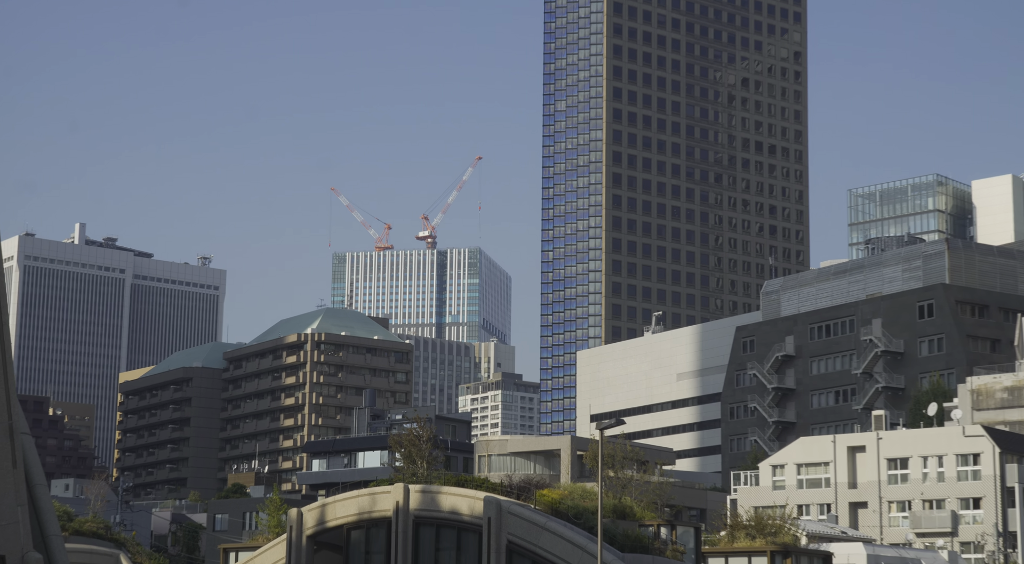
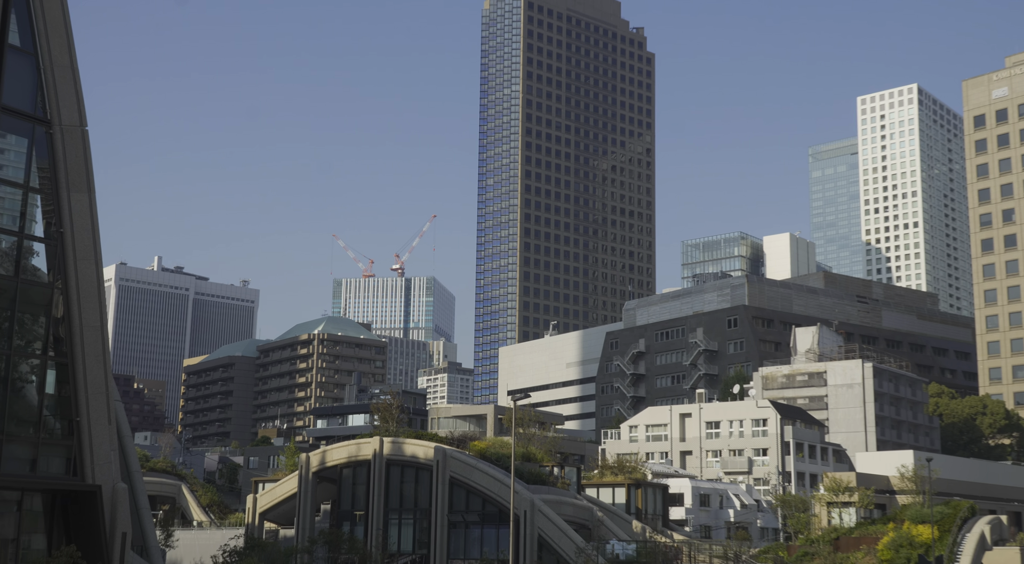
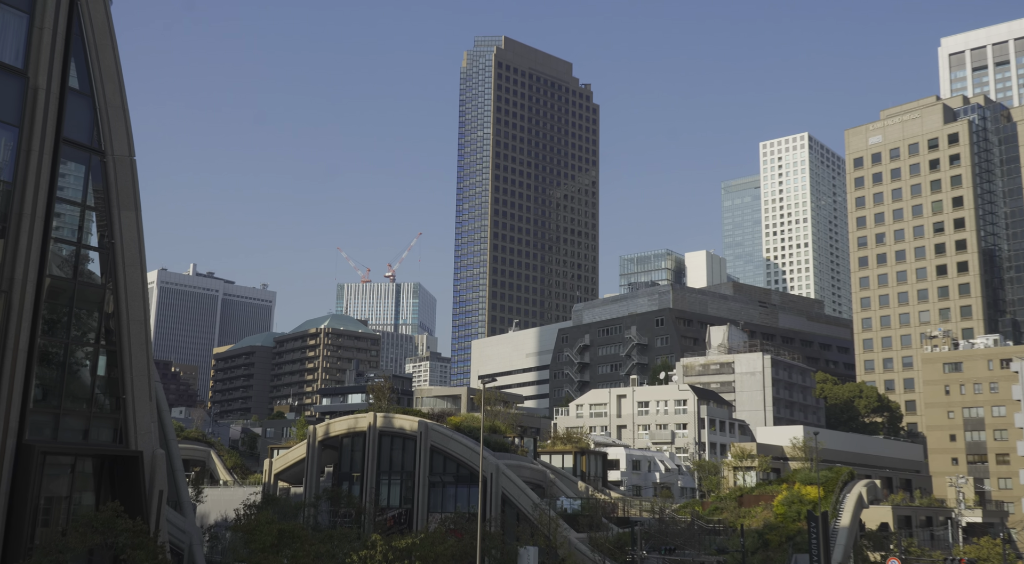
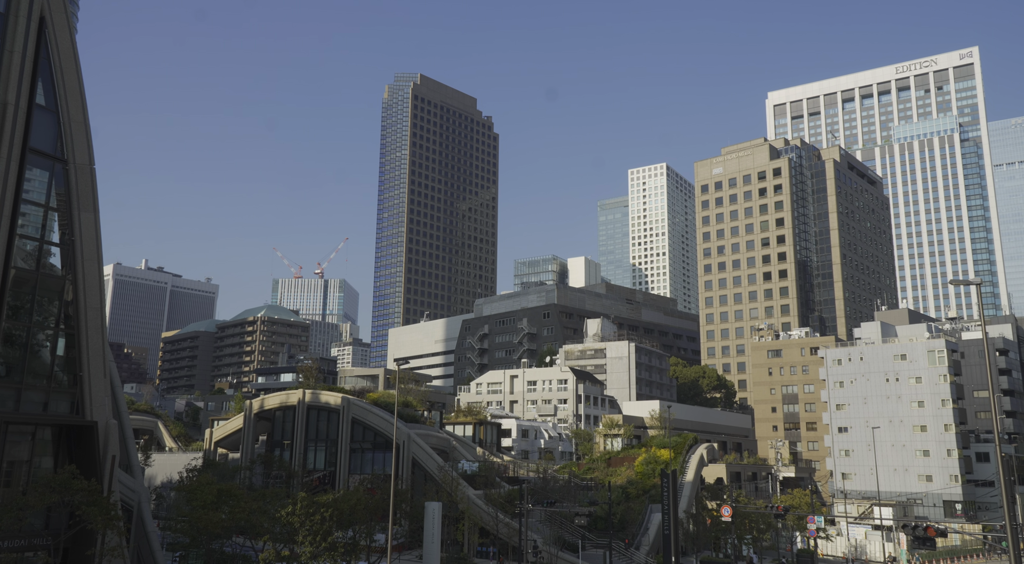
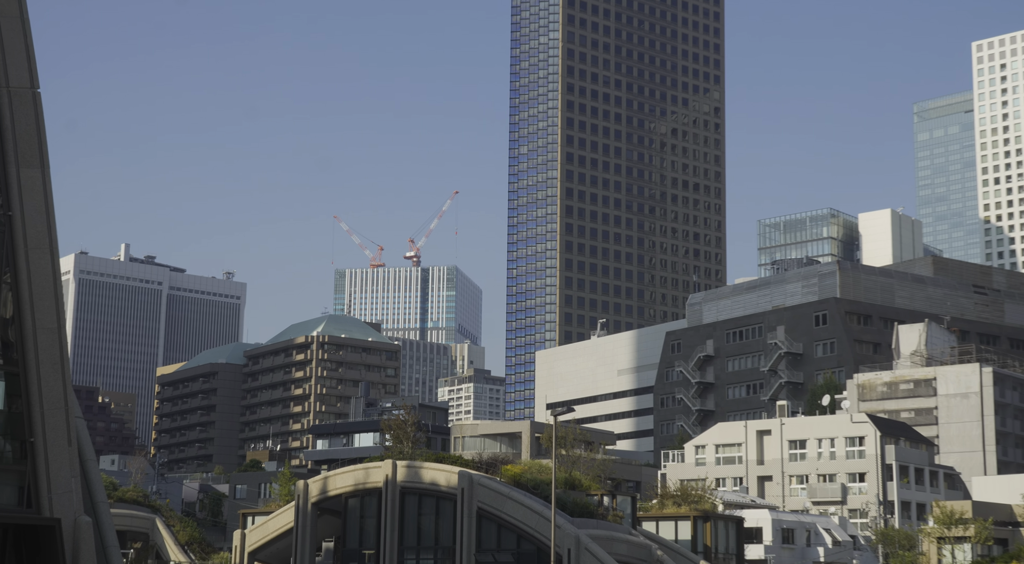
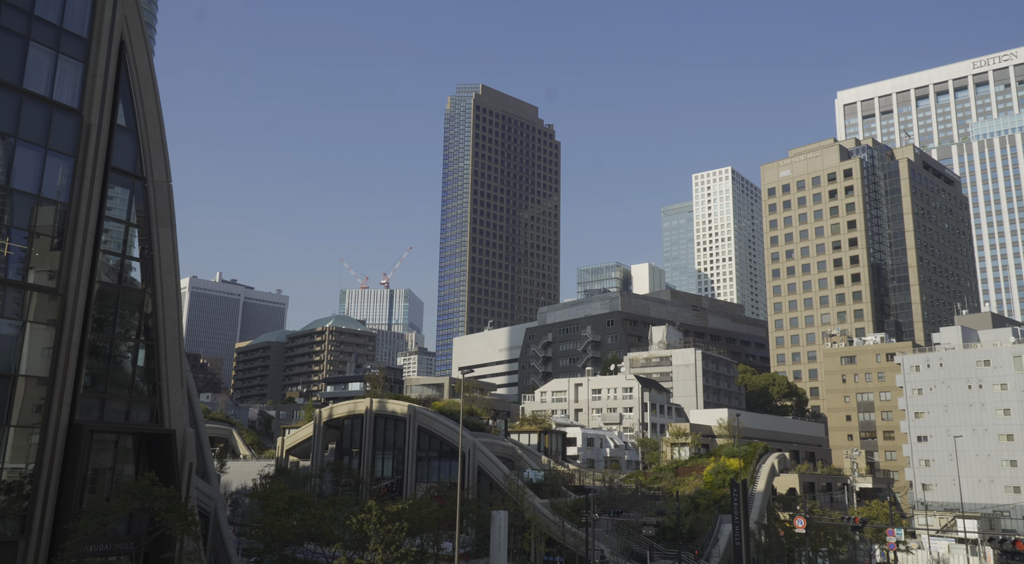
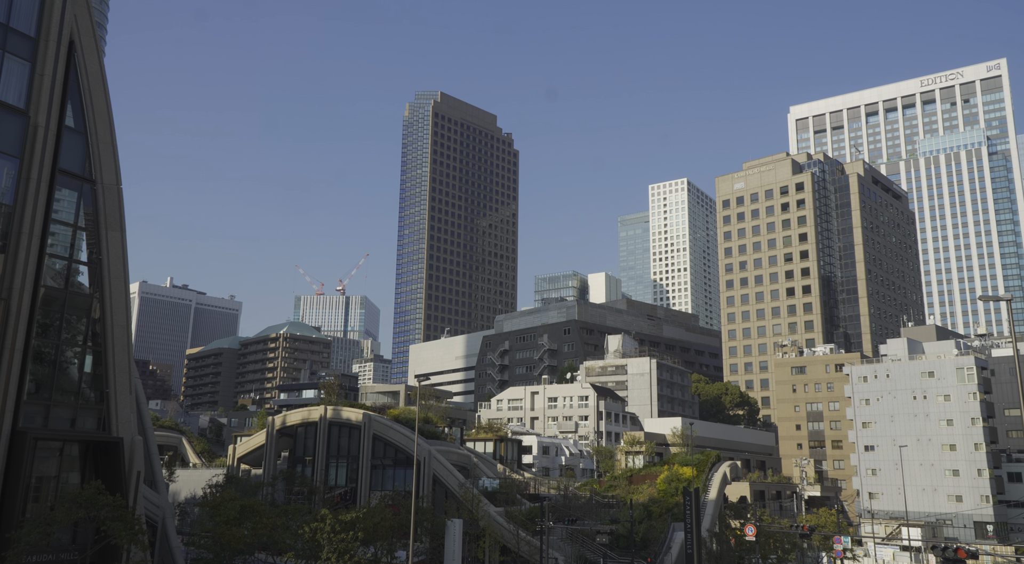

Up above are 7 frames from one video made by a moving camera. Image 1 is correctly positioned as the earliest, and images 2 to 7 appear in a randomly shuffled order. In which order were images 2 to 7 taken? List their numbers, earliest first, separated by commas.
5, 2, 3, 6, 7, 4
